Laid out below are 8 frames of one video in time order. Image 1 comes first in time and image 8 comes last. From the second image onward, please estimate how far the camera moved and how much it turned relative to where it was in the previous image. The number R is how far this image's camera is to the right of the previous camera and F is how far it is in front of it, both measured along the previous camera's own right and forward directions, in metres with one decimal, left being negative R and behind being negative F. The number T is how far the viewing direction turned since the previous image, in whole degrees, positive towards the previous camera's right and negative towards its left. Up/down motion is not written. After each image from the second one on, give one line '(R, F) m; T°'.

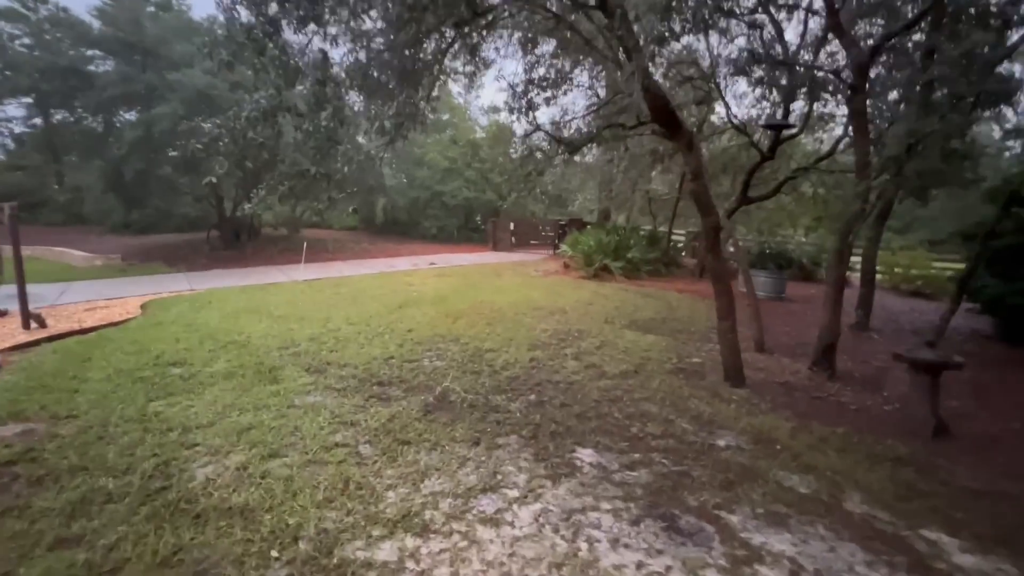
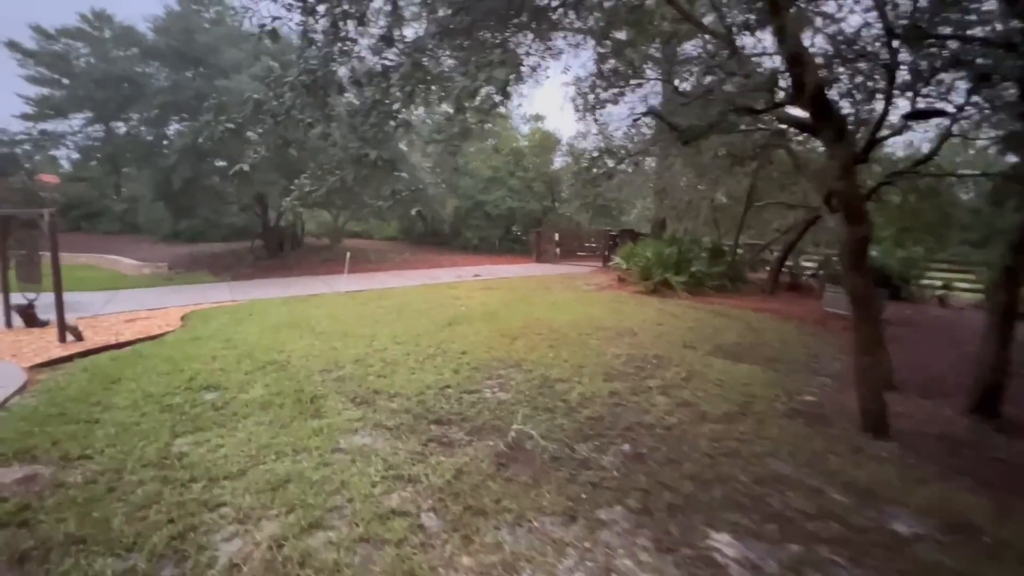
(-0.4, +0.7) m; -4°
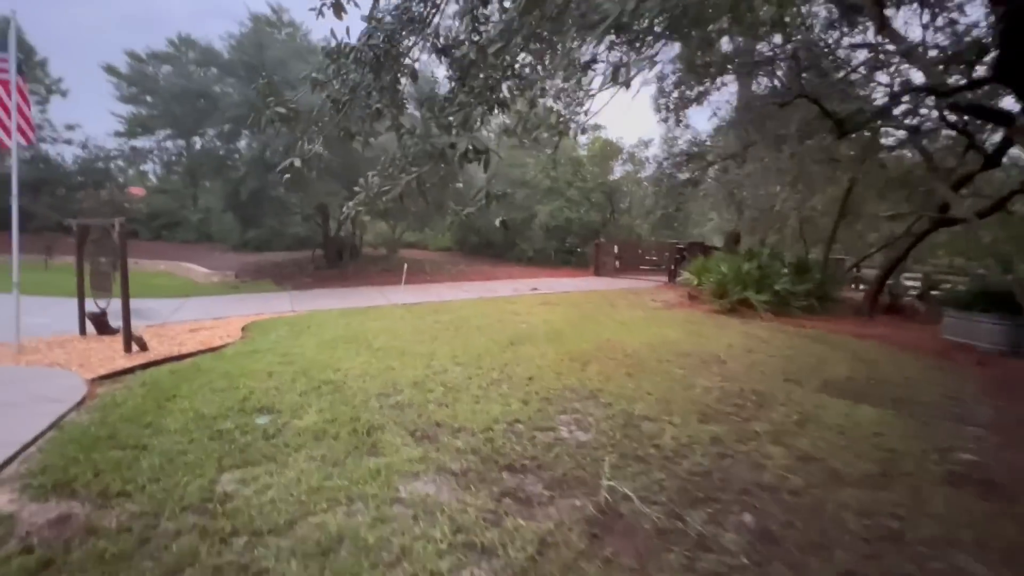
(-0.3, +0.5) m; -6°
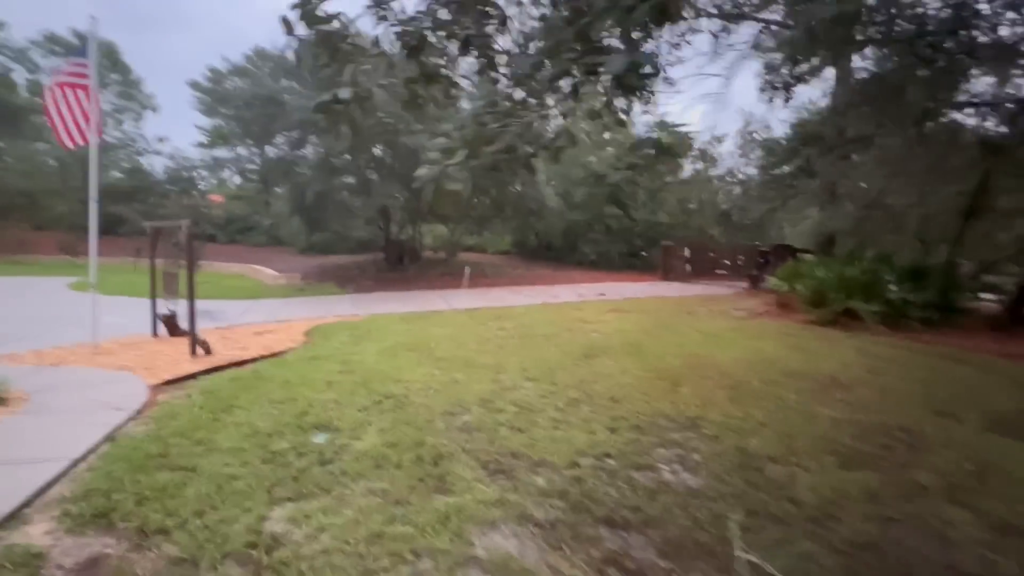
(-0.2, +0.6) m; -7°
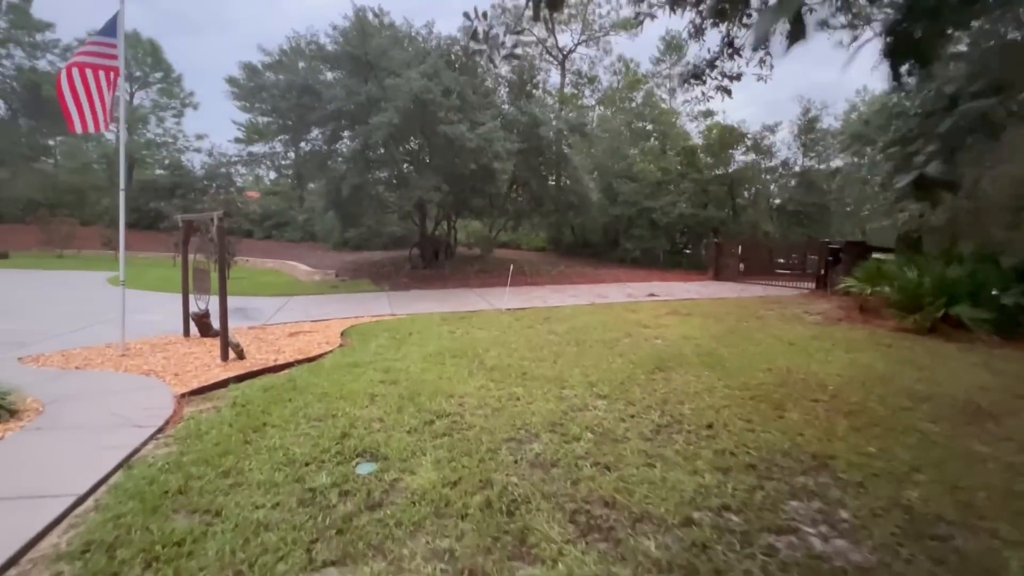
(-0.4, +0.6) m; -3°
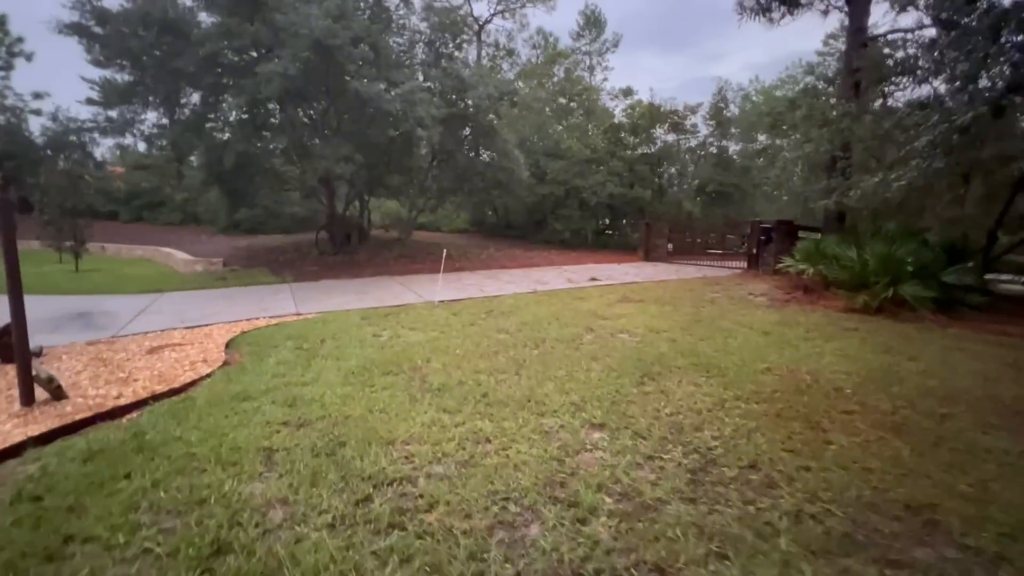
(-0.3, +1.2) m; +10°
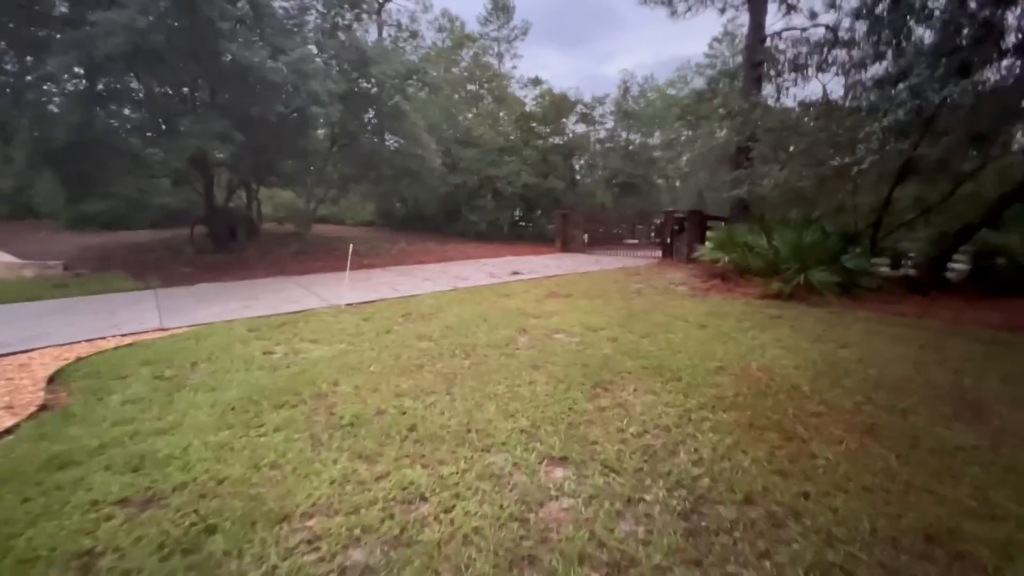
(-0.1, +0.7) m; +11°
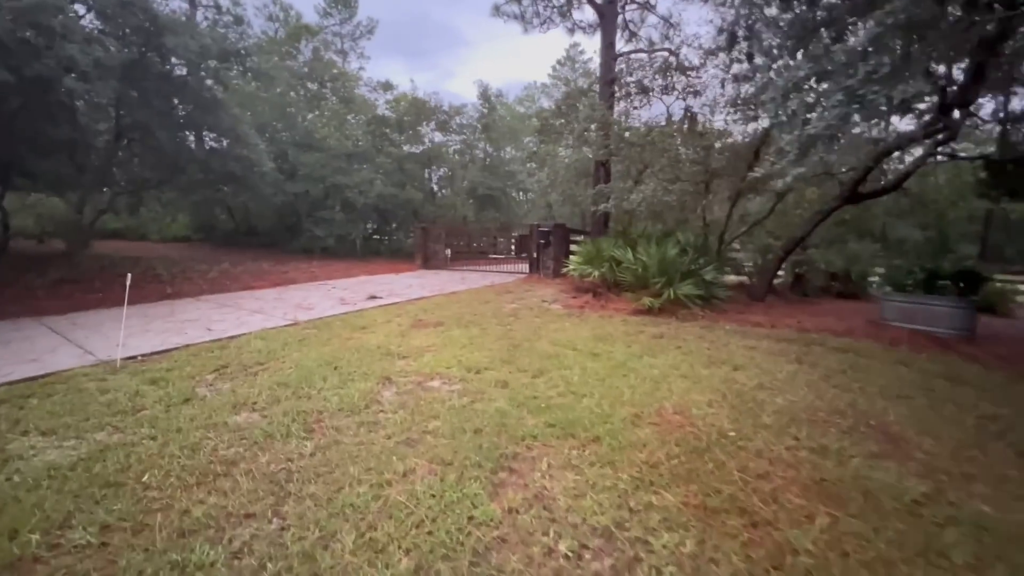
(0.0, +1.0) m; +17°
